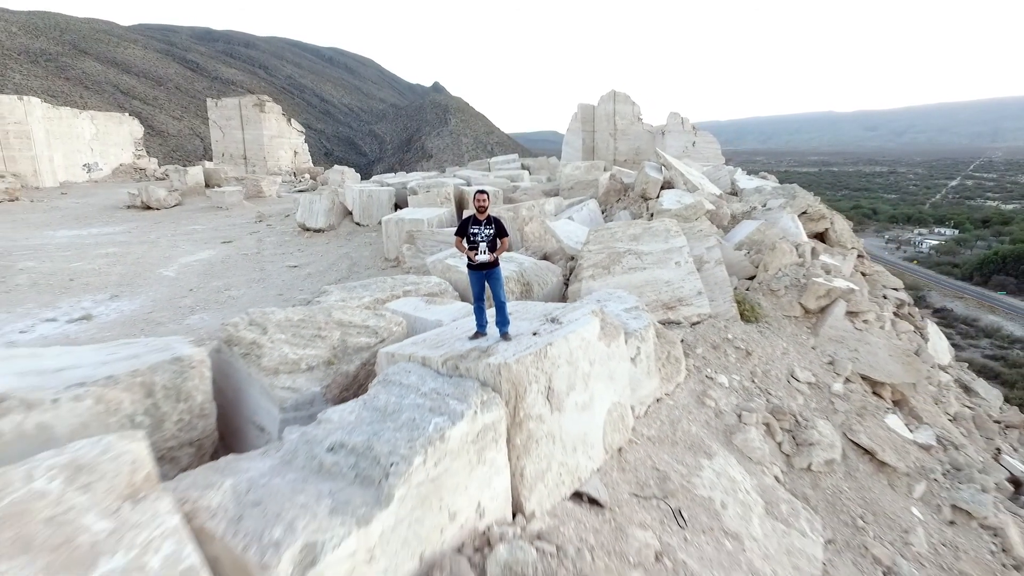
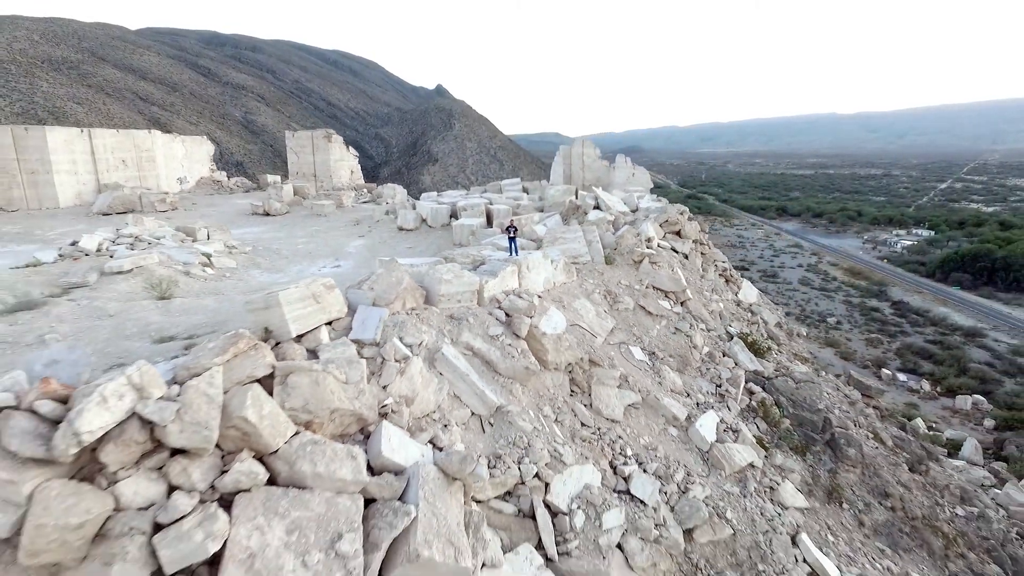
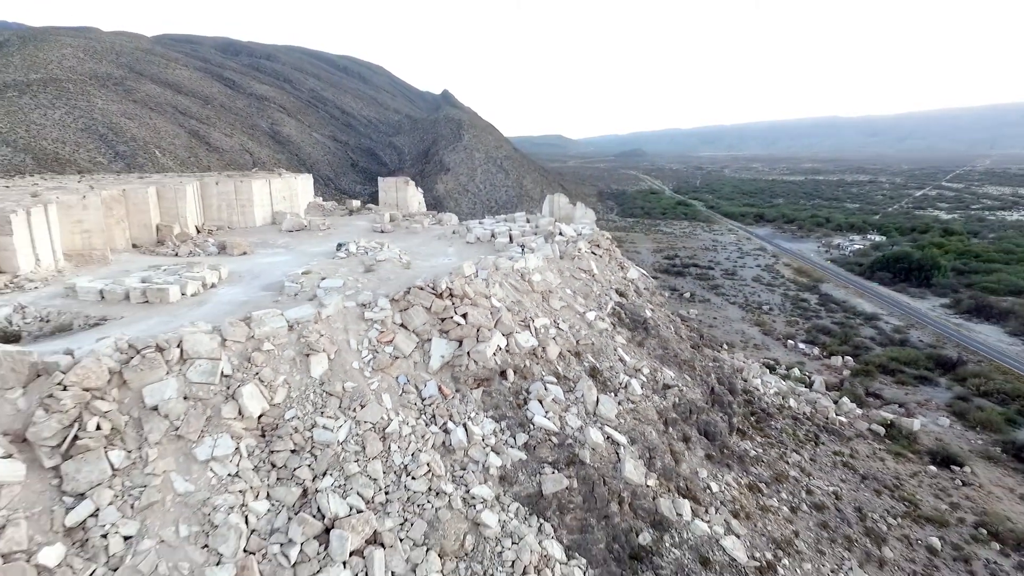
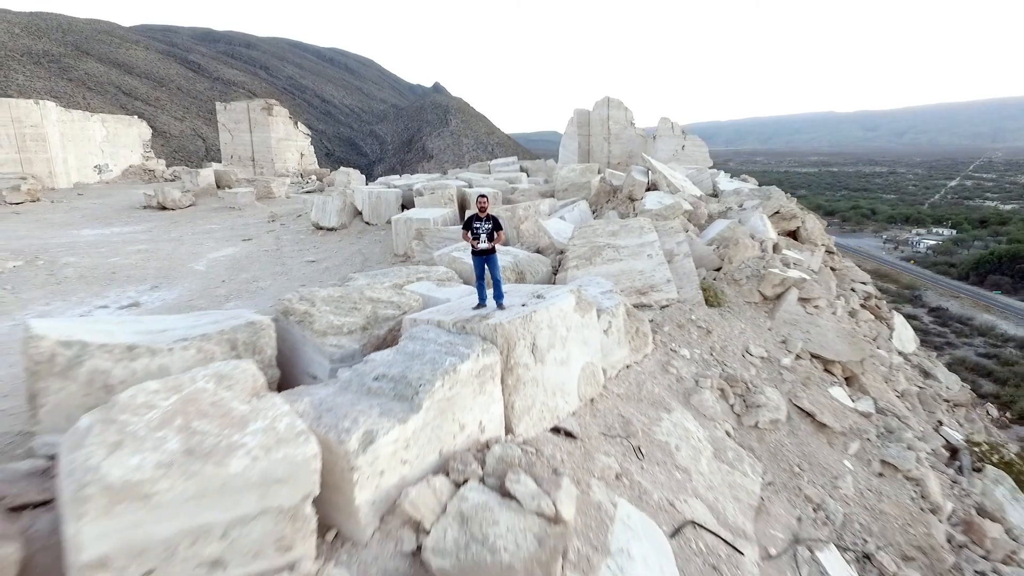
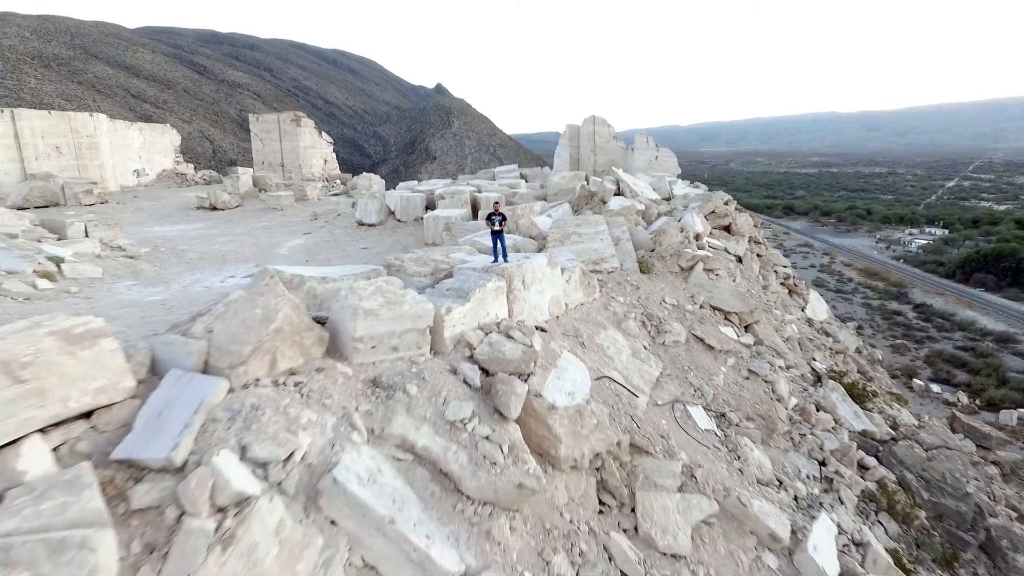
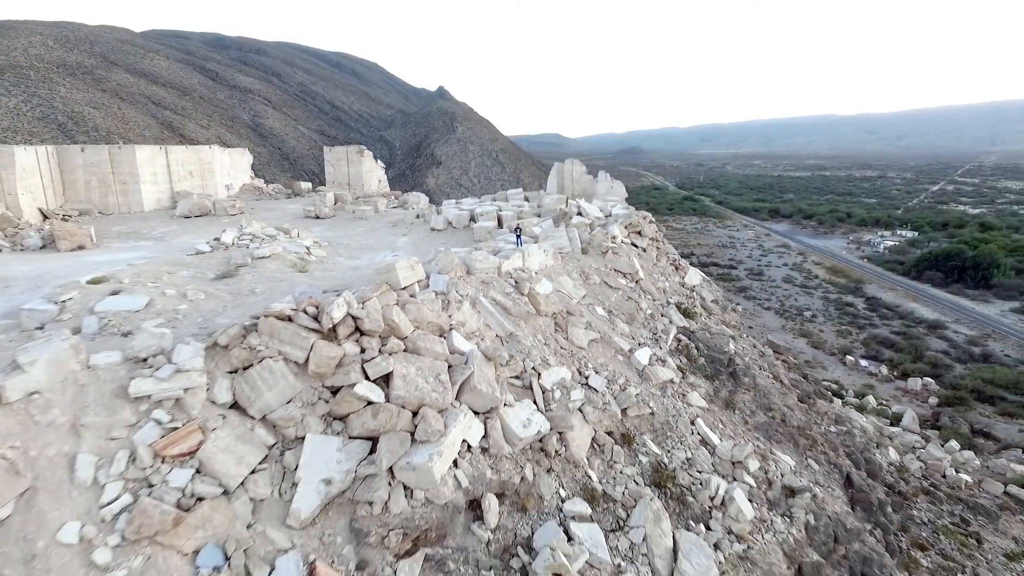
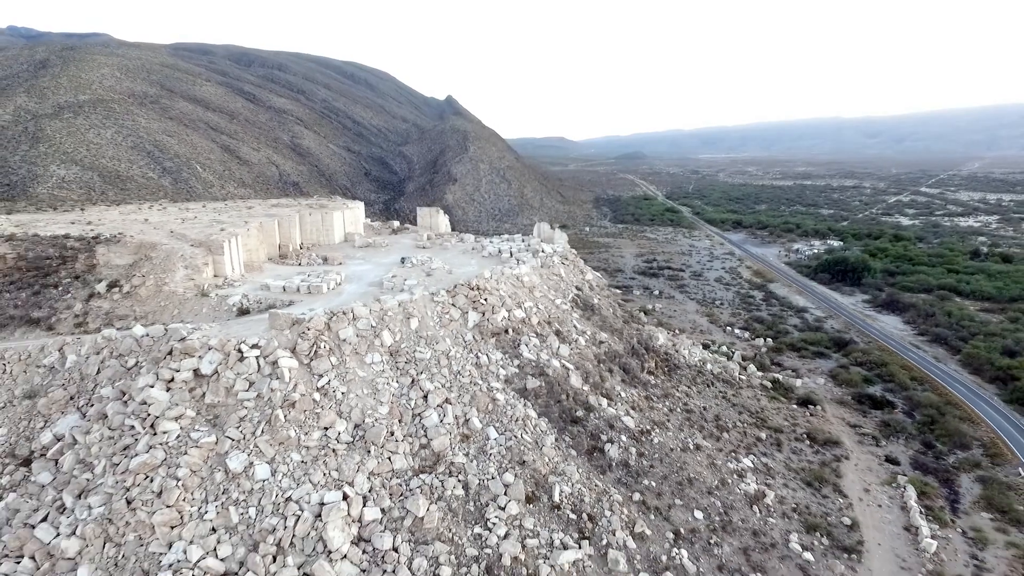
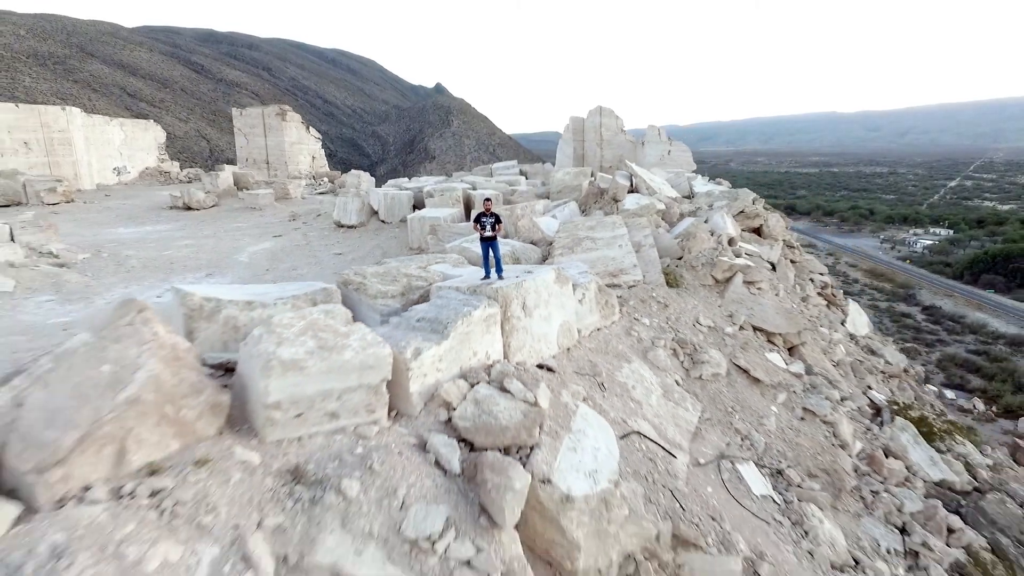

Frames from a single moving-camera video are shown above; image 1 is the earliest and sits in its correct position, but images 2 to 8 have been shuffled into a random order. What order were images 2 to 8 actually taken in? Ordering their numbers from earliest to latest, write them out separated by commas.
4, 8, 5, 2, 6, 3, 7
